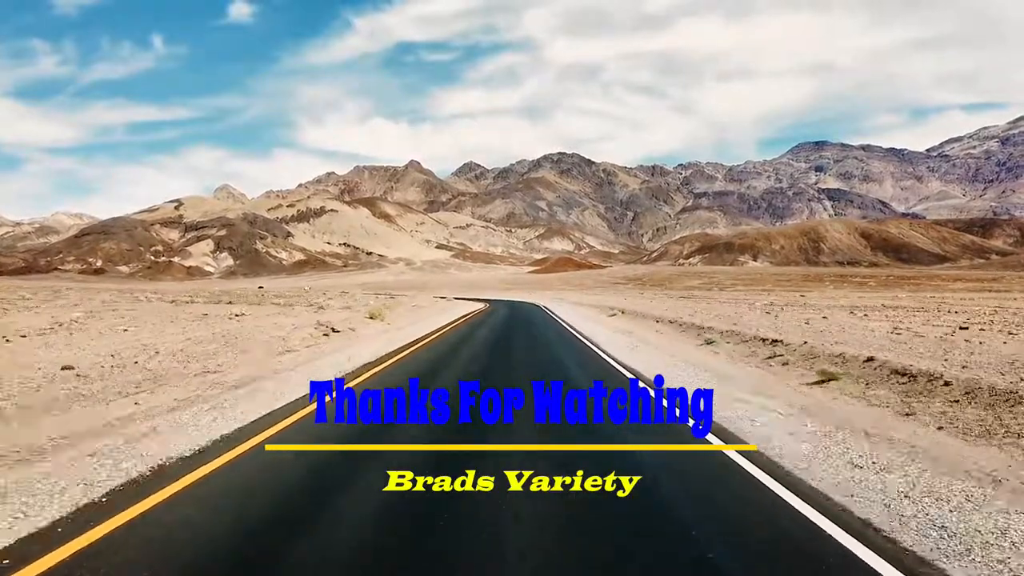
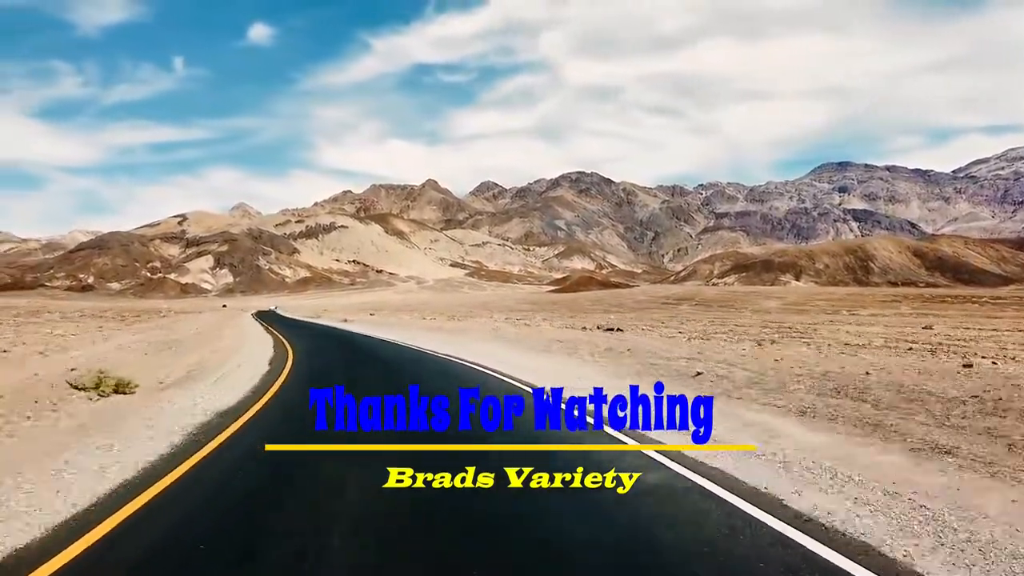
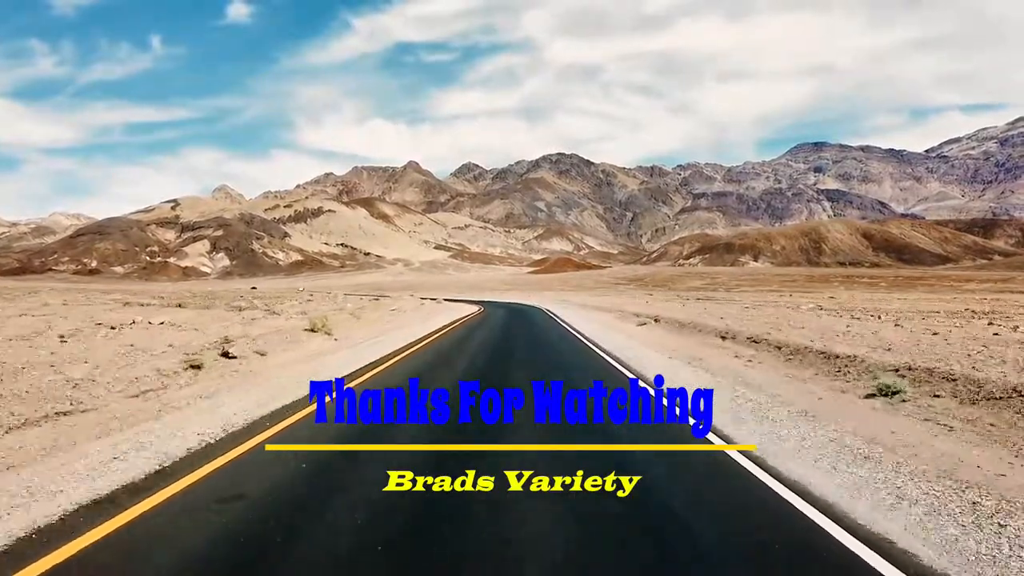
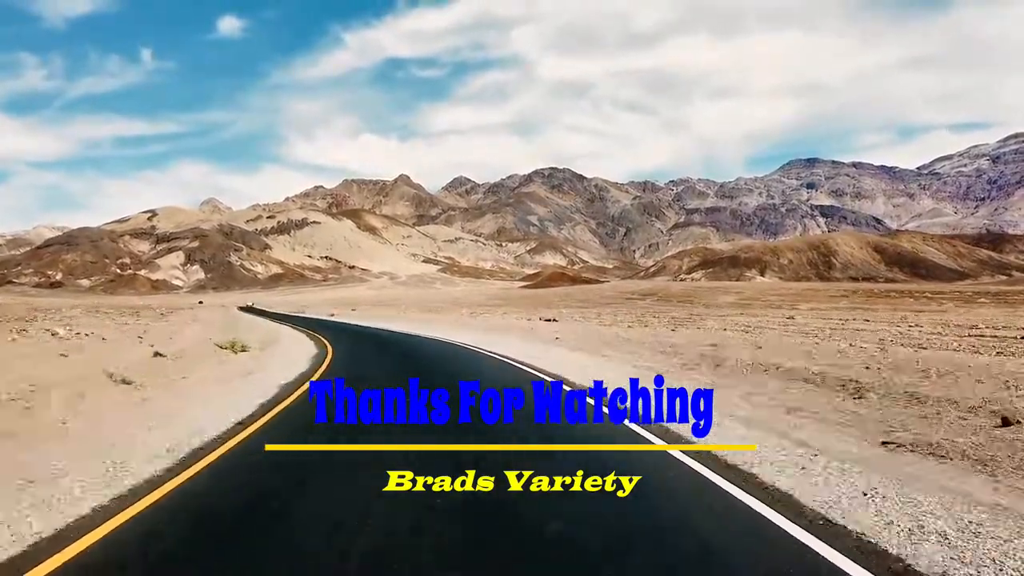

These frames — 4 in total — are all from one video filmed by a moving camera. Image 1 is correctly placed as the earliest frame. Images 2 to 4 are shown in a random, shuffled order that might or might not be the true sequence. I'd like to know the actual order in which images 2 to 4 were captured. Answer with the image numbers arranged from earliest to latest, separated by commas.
3, 4, 2
